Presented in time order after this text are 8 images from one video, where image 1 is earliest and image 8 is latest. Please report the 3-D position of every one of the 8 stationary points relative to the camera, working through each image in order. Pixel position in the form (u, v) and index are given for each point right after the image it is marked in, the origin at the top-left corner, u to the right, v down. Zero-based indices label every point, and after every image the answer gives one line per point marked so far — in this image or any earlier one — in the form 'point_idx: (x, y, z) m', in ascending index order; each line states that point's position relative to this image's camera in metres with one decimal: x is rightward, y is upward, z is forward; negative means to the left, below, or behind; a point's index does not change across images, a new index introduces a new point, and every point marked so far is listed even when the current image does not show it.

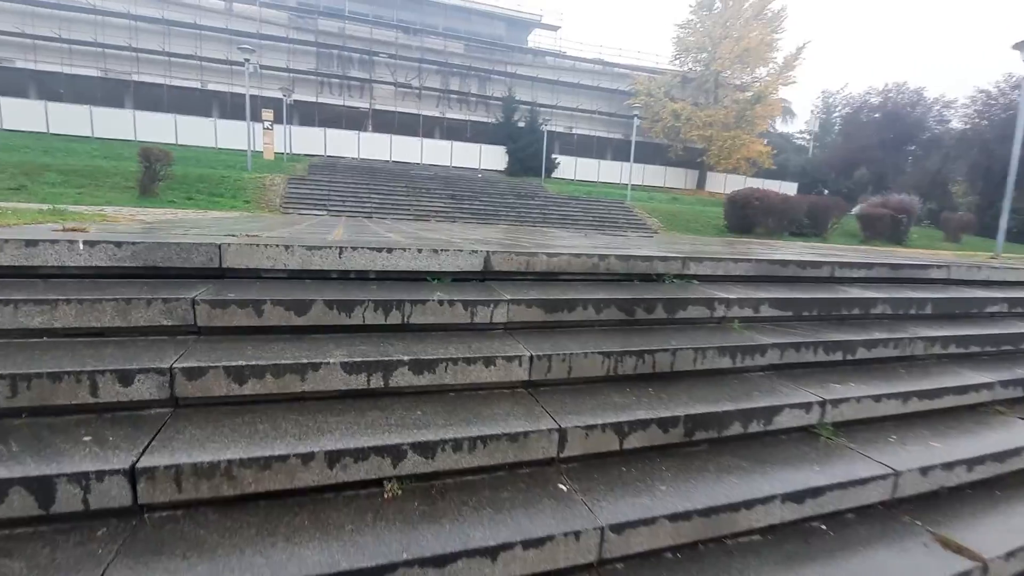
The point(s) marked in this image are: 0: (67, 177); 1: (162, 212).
0: (-16.4, +4.1, +18.0) m
1: (-7.6, +1.6, +10.6) m
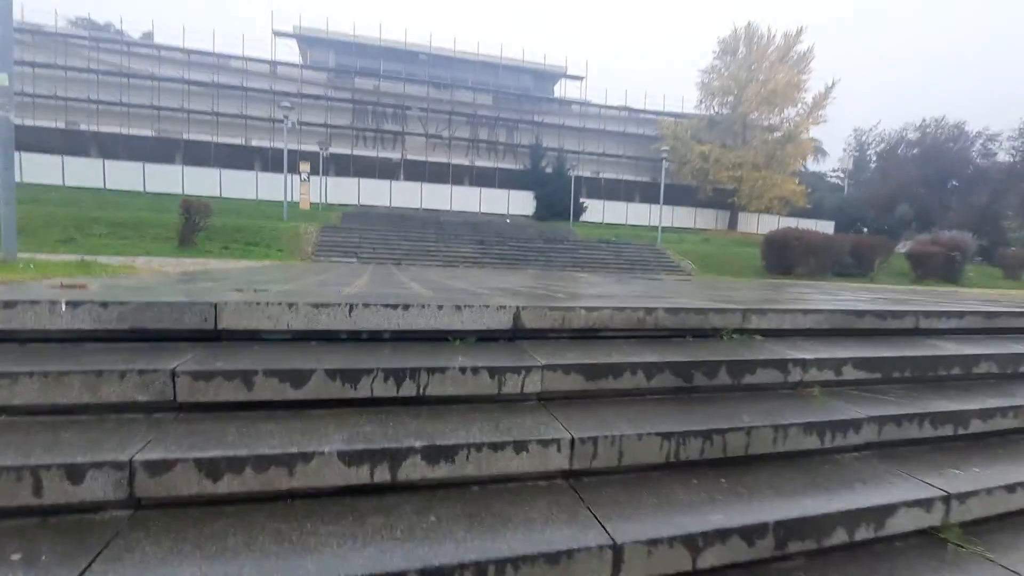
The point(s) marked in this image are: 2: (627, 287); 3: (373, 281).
0: (-15.3, +2.3, +18.8) m
1: (-7.0, +0.5, +10.6) m
2: (+2.6, +0.1, +11.1) m
3: (-2.2, +0.1, +8.0) m
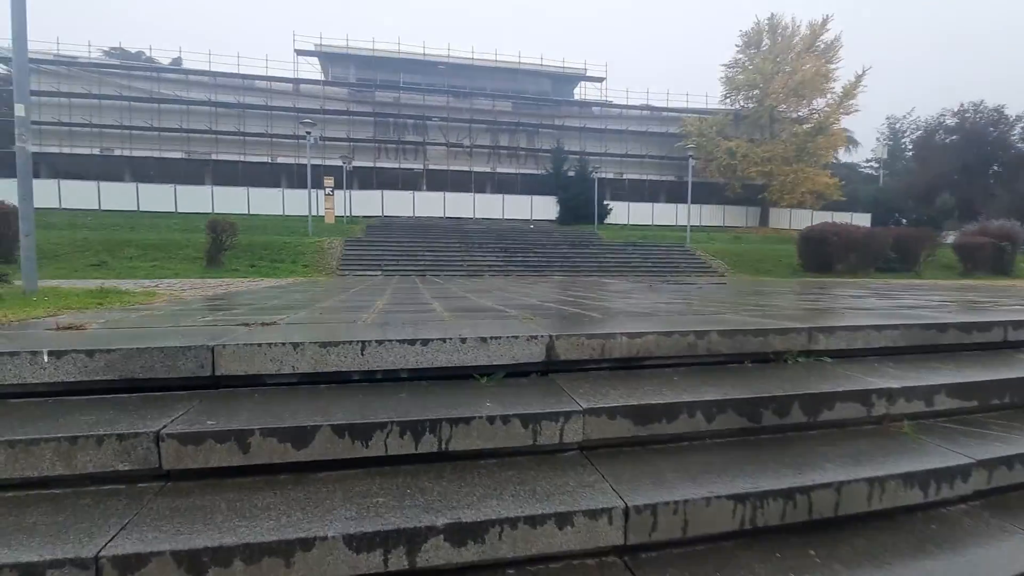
0: (-14.4, +1.5, +19.2) m
1: (-6.4, +0.1, +10.6) m
2: (+3.2, -0.1, +10.5) m
3: (-1.8, -0.1, +7.7) m
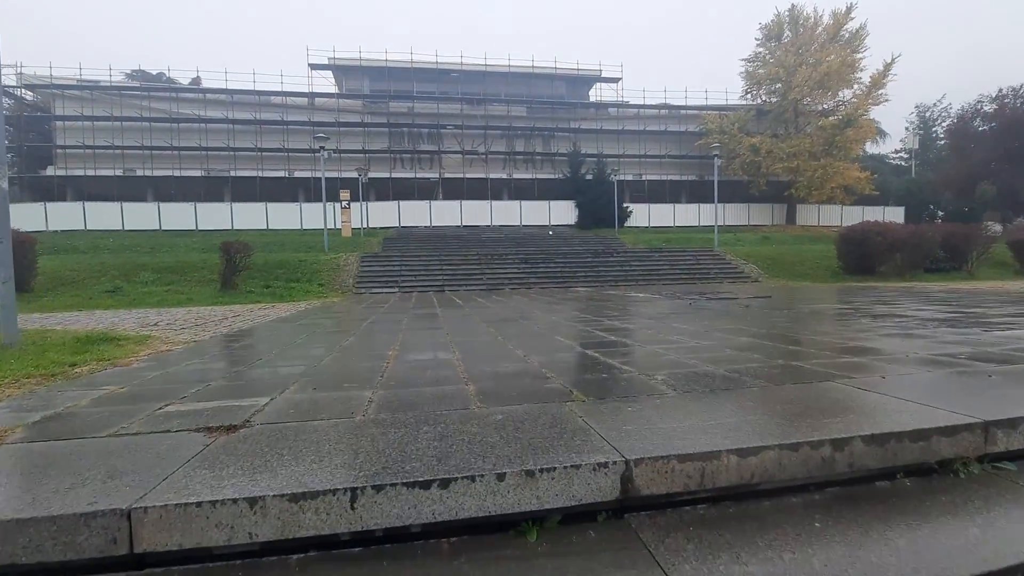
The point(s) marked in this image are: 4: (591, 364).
0: (-13.6, +0.5, +18.8) m
1: (-5.9, -0.6, +10.0) m
2: (+3.7, -0.5, +9.5) m
3: (-1.4, -0.6, +6.9) m
4: (+0.7, -0.7, +4.2) m
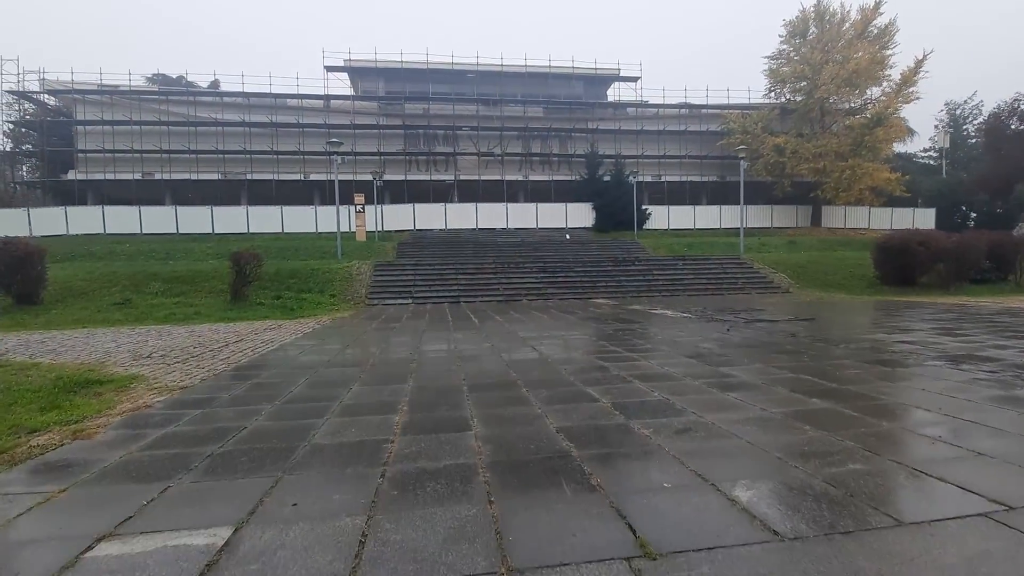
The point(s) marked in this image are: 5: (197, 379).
0: (-12.9, +0.1, +18.5) m
1: (-5.5, -1.0, +9.4) m
2: (+4.1, -0.9, +8.6) m
3: (-1.1, -1.1, +6.1) m
4: (+0.9, -1.1, +3.4) m
5: (-4.0, -1.2, +6.1) m
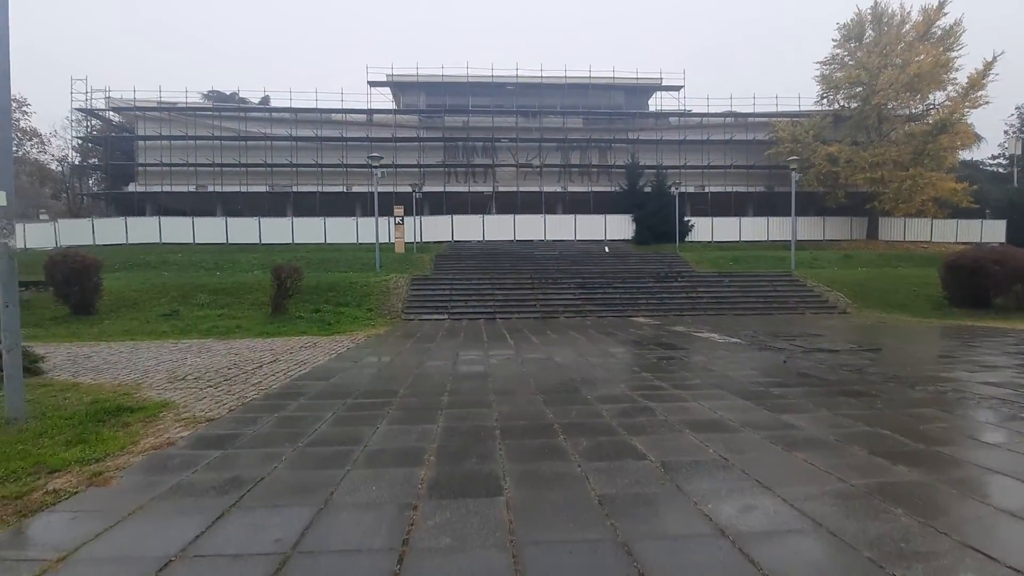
0: (-11.5, -0.3, +19.0) m
1: (-4.8, -1.4, +9.3) m
2: (+4.7, -1.4, +7.9) m
3: (-0.7, -1.5, +5.8) m
4: (+1.1, -1.5, +2.9) m
5: (-3.5, -1.5, +6.0) m
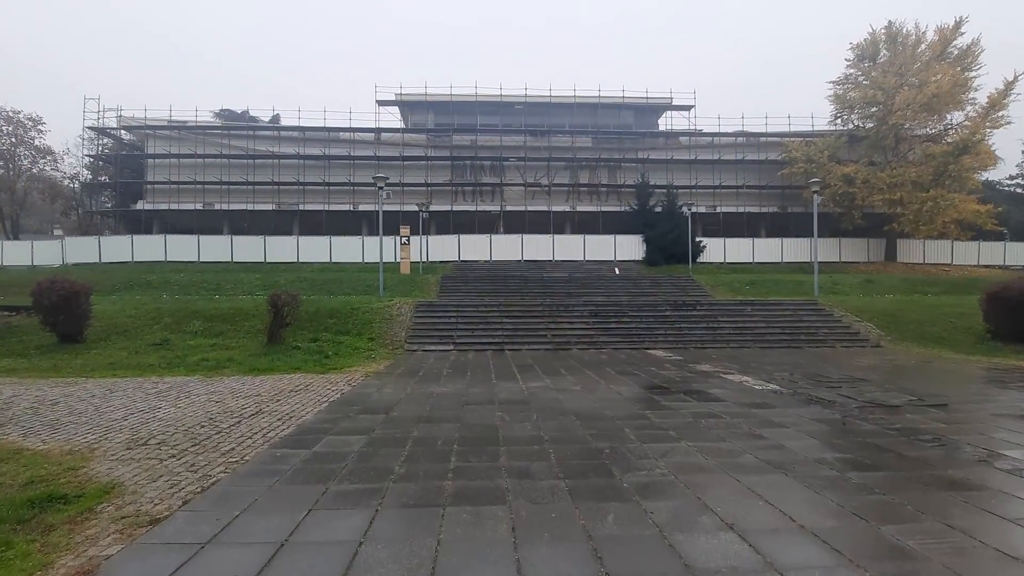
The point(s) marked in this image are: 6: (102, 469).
0: (-11.1, -1.3, +18.0) m
1: (-4.6, -2.1, +8.3) m
2: (+4.9, -2.2, +6.7) m
3: (-0.5, -2.1, +4.7) m
4: (+1.3, -2.0, +1.8) m
5: (-3.3, -2.1, +4.9) m
6: (-4.8, -2.1, +5.8) m
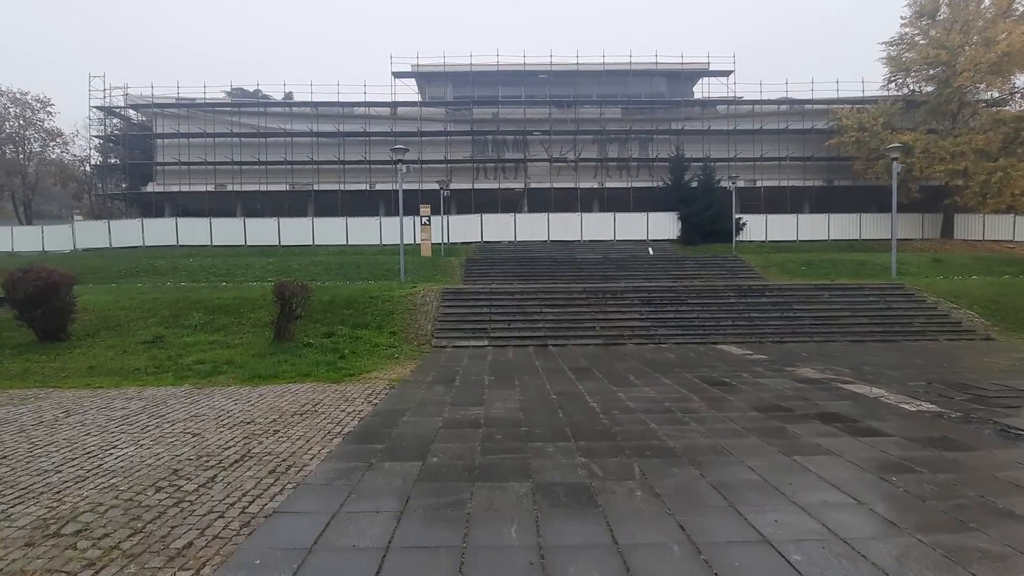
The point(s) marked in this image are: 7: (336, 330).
0: (-9.8, -0.9, +15.9) m
1: (-3.5, -2.1, +5.9) m
2: (+5.9, -2.1, +4.0) m
3: (+0.5, -2.2, +2.2) m
4: (+2.1, -2.2, -0.8) m
5: (-2.4, -2.2, +2.5) m
6: (-3.8, -2.1, +3.4) m
7: (-5.4, -1.3, +15.1) m
